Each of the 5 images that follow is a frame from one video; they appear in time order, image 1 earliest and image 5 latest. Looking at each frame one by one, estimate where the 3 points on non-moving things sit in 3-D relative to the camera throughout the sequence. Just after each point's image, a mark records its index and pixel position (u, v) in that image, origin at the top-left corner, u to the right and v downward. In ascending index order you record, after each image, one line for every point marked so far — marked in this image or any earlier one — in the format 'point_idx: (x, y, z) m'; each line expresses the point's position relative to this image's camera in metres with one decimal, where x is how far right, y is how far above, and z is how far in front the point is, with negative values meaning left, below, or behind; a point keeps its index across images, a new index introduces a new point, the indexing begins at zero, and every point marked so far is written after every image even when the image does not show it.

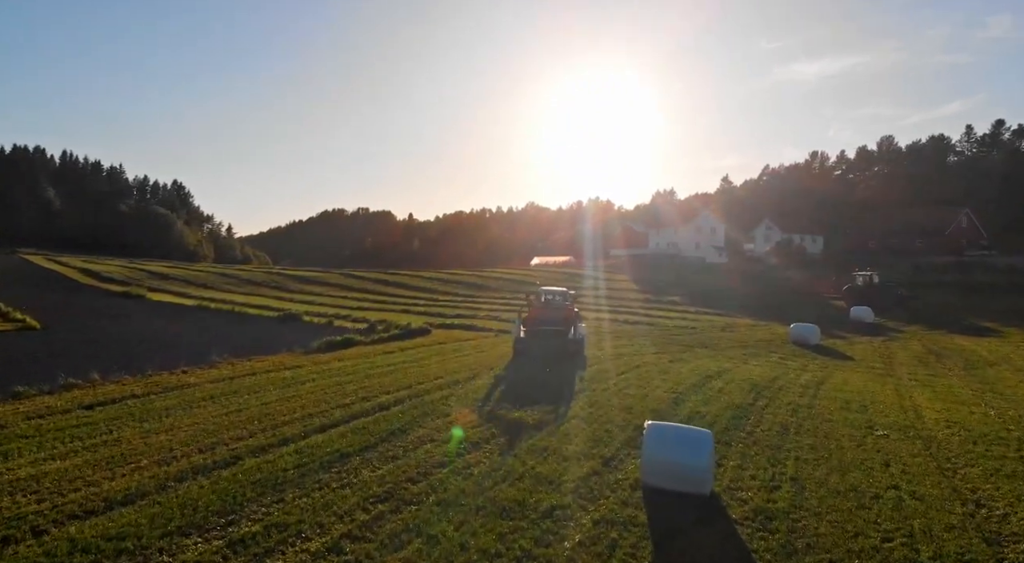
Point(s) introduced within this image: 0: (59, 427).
0: (-7.5, -2.4, +12.0) m
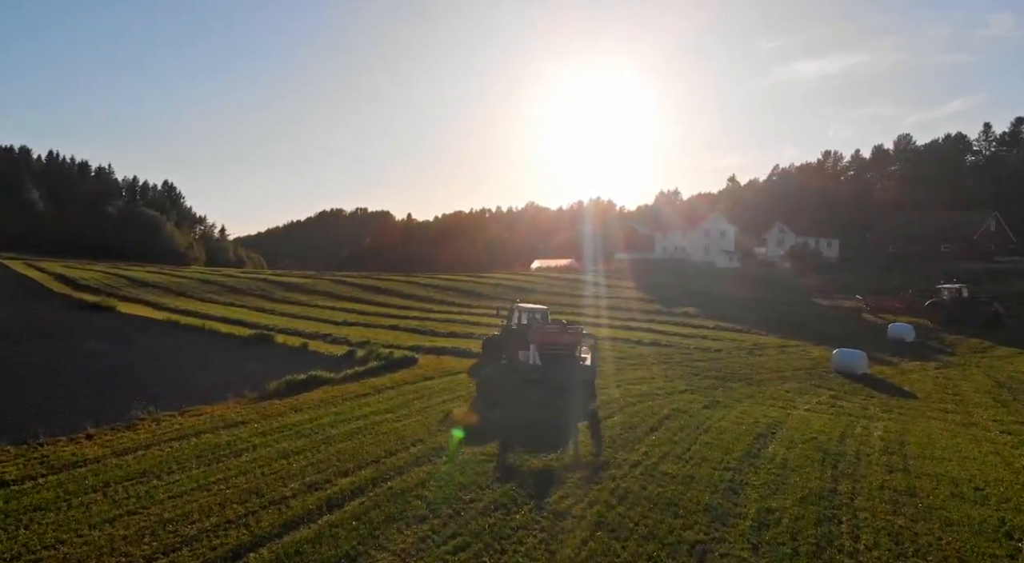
0: (-7.5, -3.1, +8.3) m
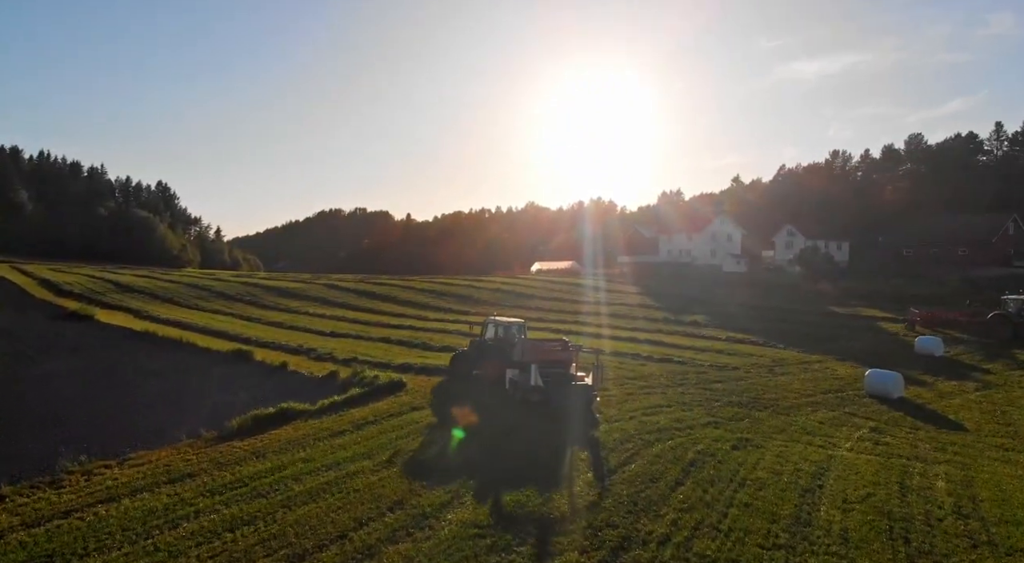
0: (-7.5, -3.5, +6.0) m
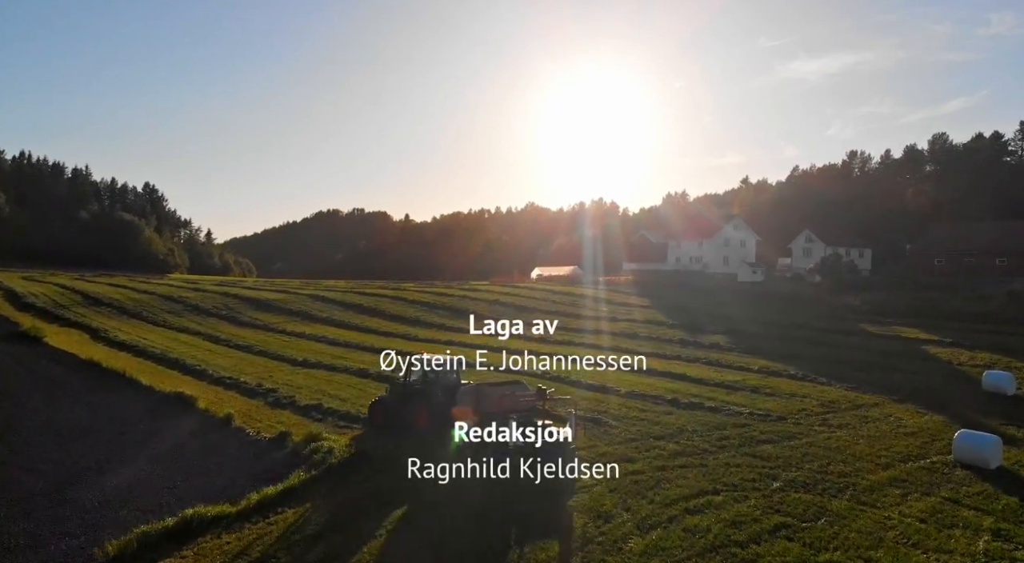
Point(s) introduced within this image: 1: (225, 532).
0: (-7.6, -4.5, +1.4) m
1: (-4.6, -3.9, +11.6) m
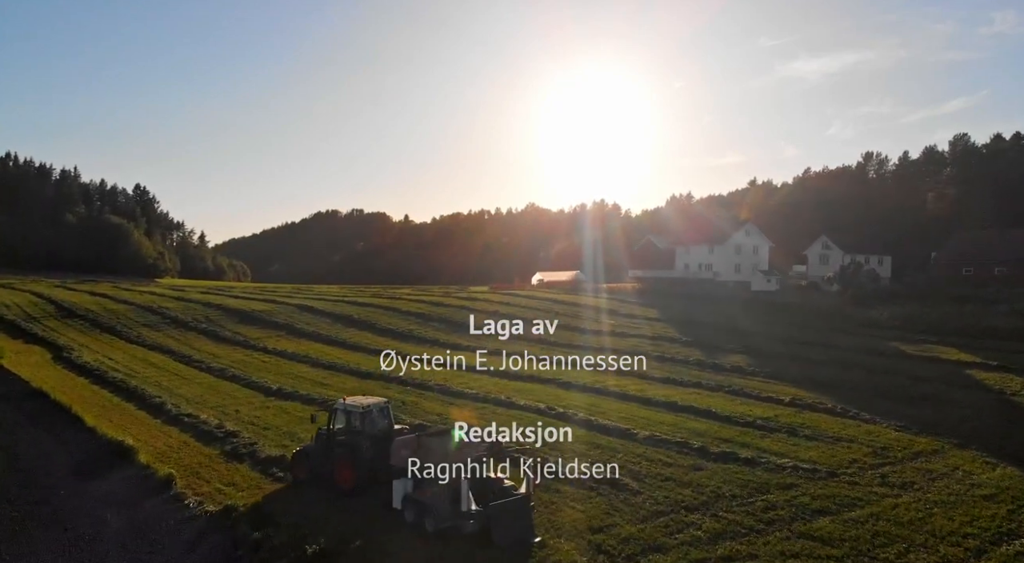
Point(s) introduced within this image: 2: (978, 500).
0: (-7.6, -5.2, -1.9) m
1: (-4.6, -4.7, +8.2) m
2: (+10.7, -4.9, +16.9) m
